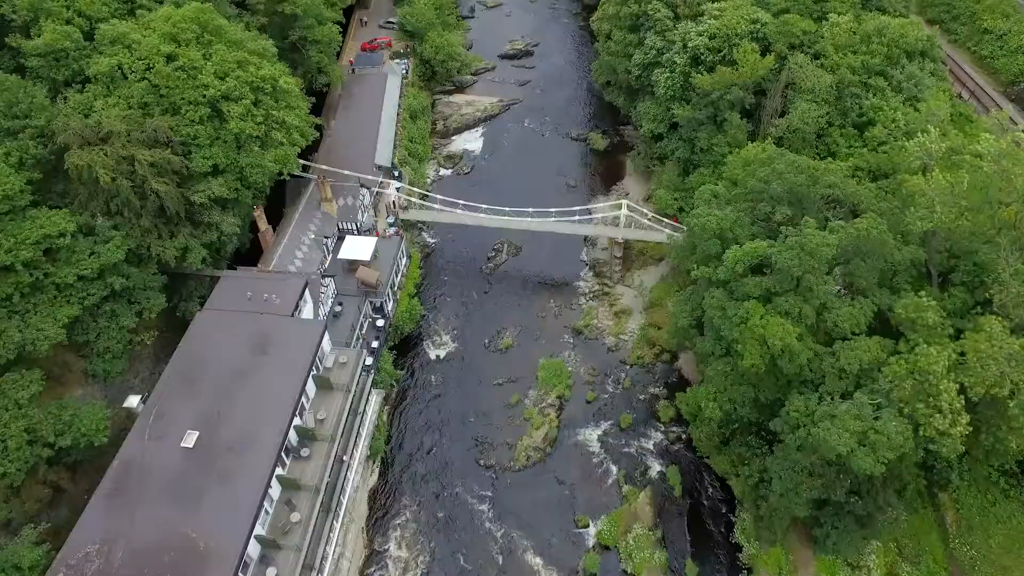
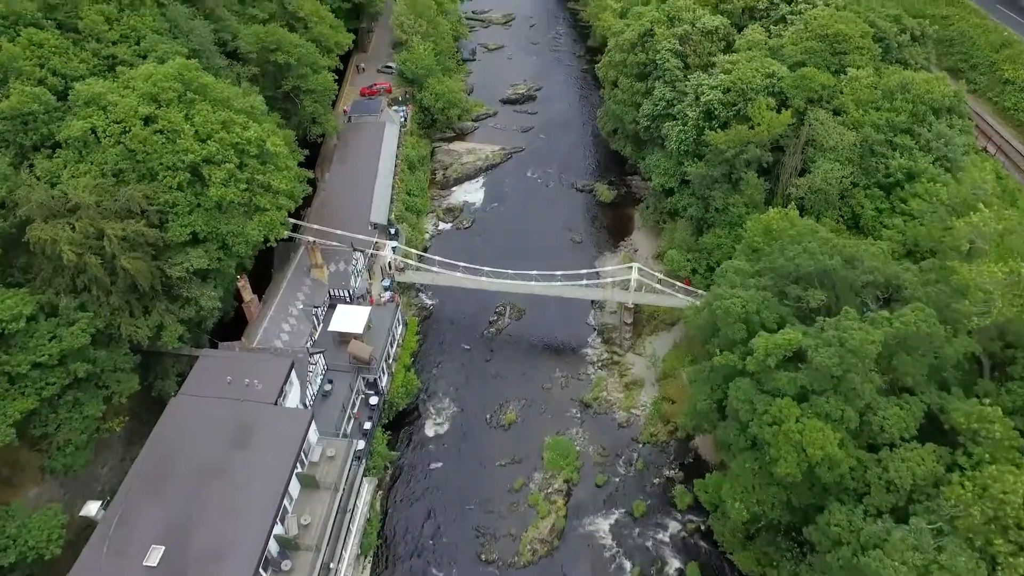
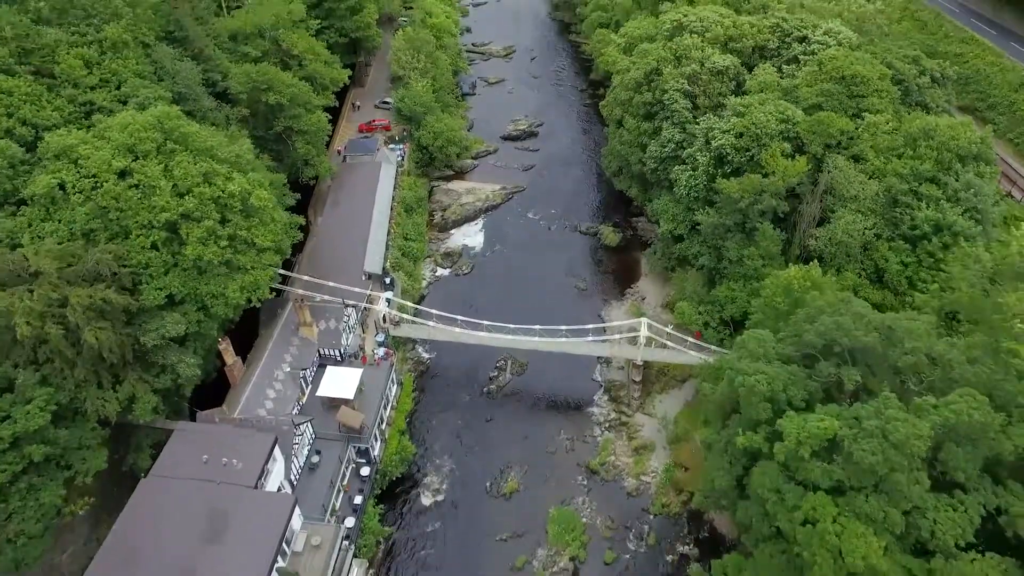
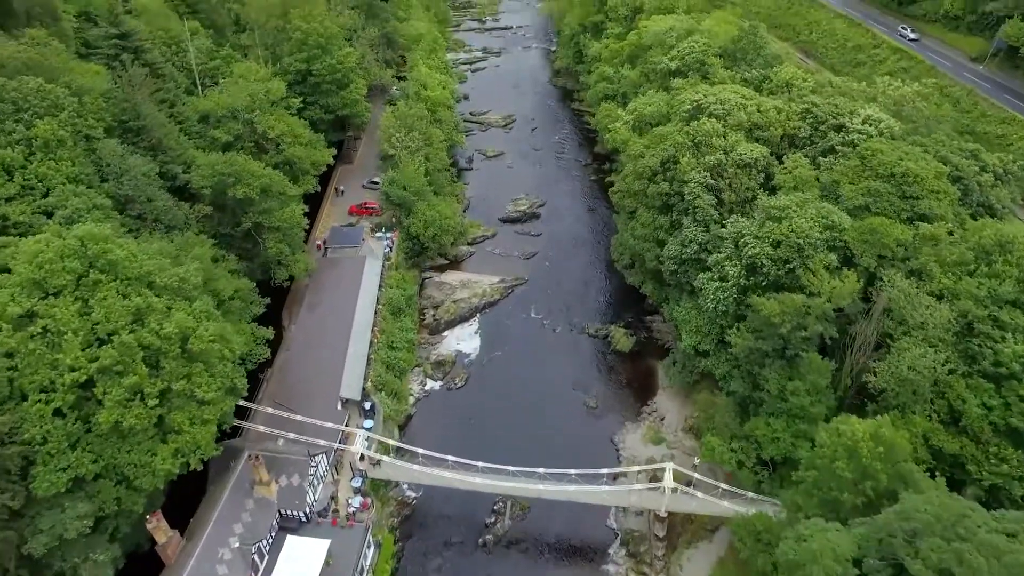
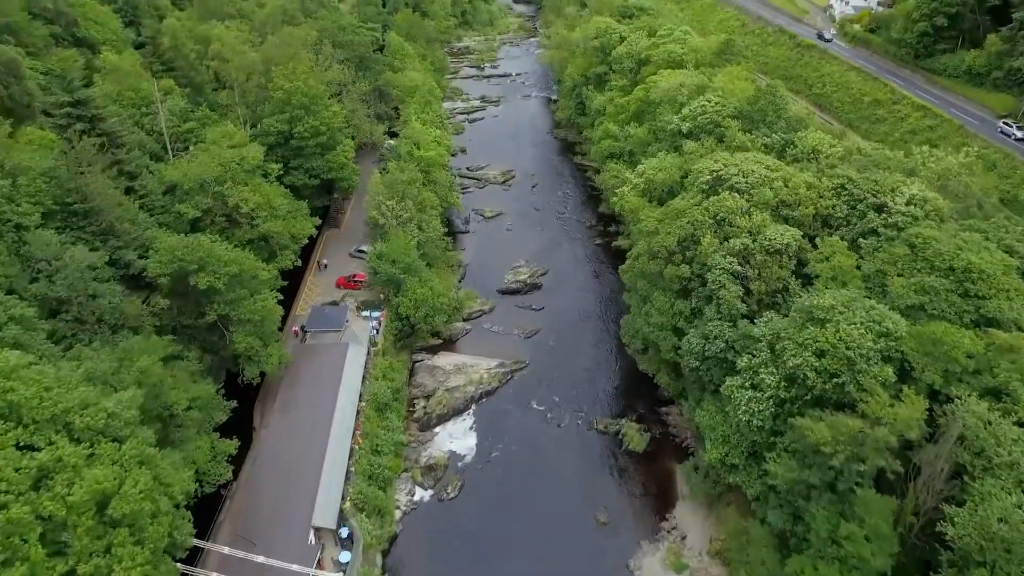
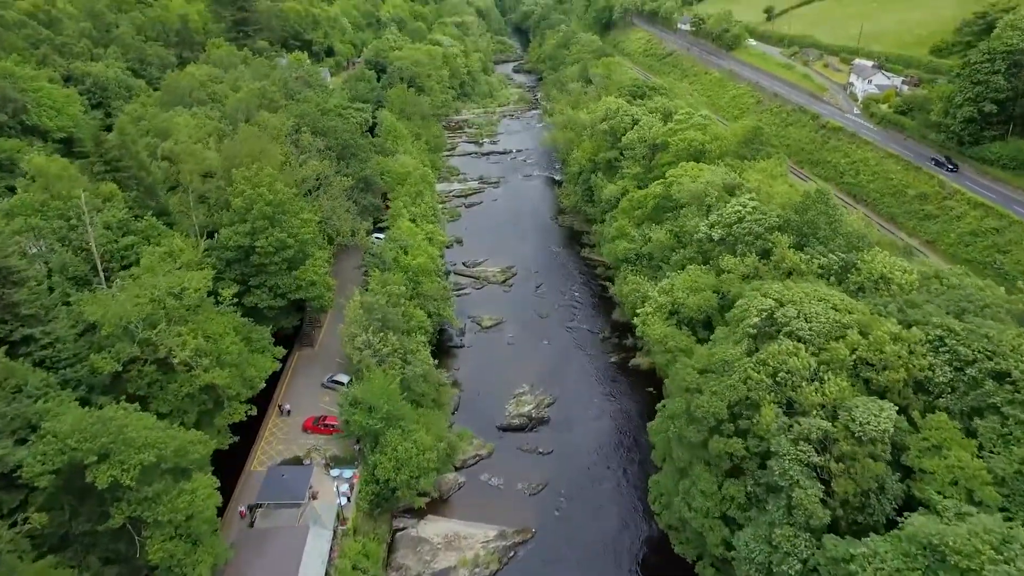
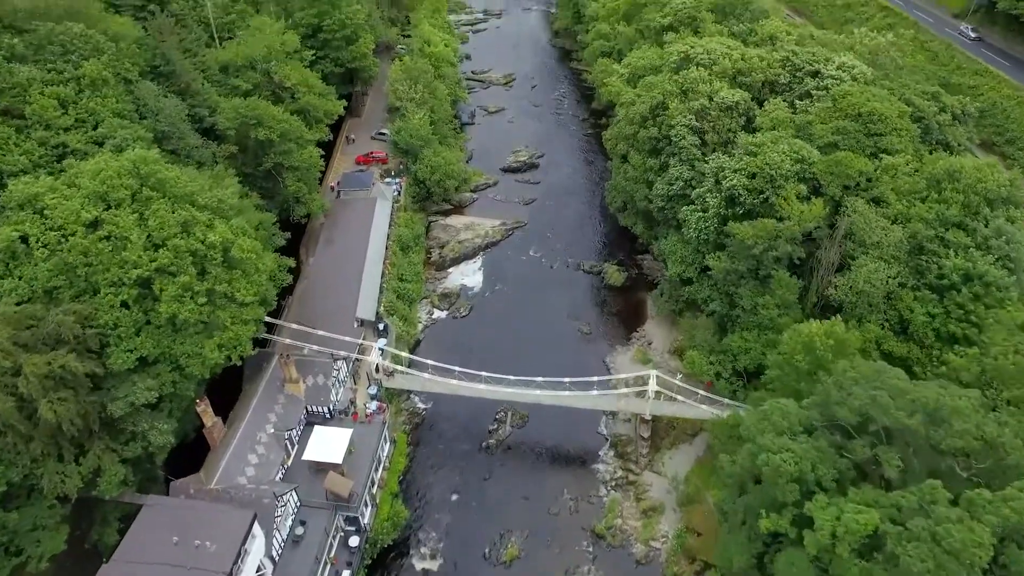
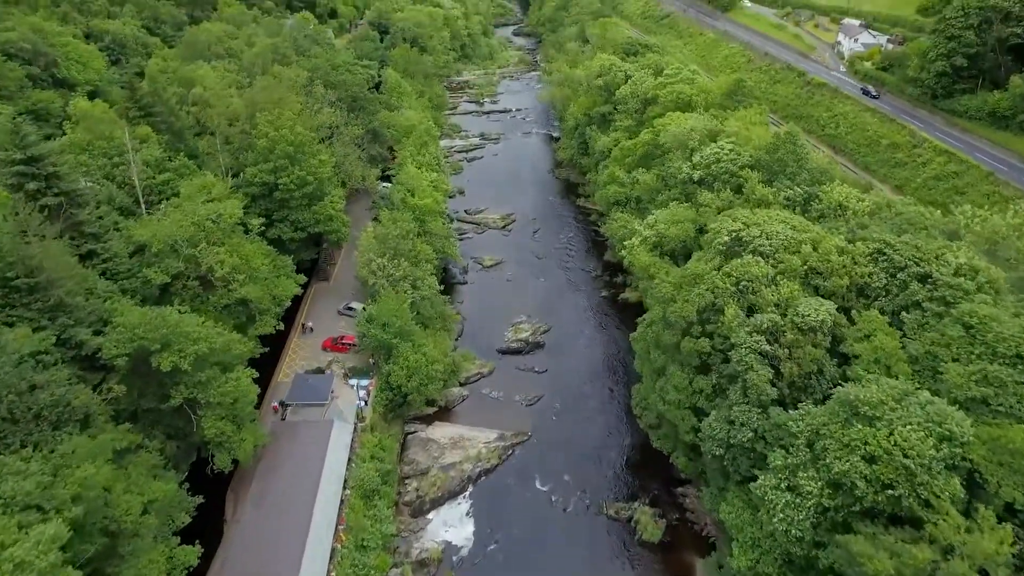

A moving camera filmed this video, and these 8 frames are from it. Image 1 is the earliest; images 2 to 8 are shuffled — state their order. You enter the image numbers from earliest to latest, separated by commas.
2, 3, 7, 4, 5, 8, 6
